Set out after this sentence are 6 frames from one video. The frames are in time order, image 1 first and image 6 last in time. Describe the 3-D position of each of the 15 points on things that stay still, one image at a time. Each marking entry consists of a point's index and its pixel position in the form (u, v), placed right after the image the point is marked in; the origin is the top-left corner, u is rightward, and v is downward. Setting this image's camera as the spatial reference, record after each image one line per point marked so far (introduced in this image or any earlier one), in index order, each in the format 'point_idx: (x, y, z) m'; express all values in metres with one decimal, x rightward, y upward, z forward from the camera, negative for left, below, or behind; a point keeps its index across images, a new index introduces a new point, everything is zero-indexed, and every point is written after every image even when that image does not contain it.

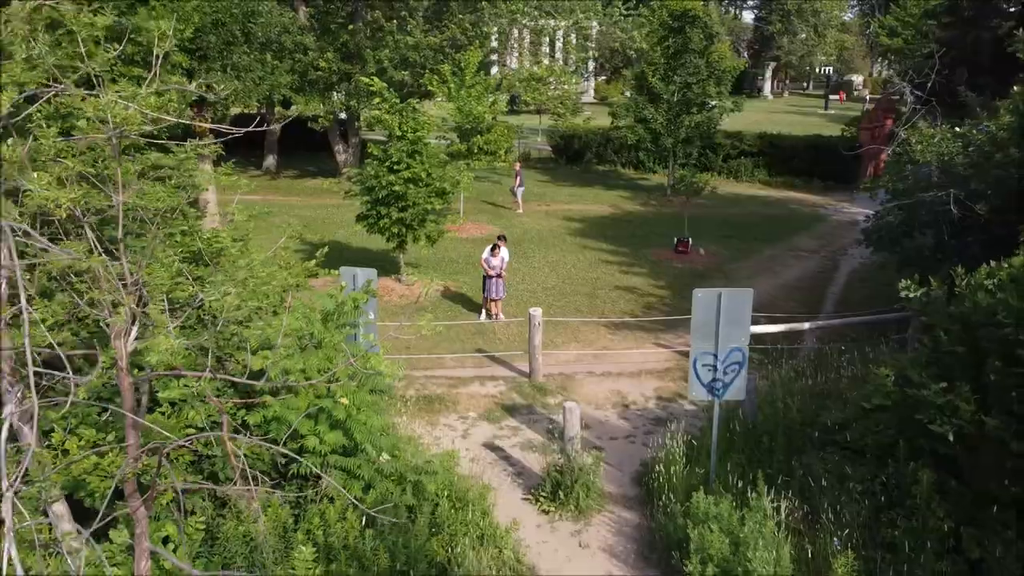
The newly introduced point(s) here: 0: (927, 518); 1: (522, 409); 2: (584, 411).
0: (+3.4, -1.9, +4.6) m
1: (+0.1, -1.6, +7.3) m
2: (+1.0, -1.6, +7.3) m
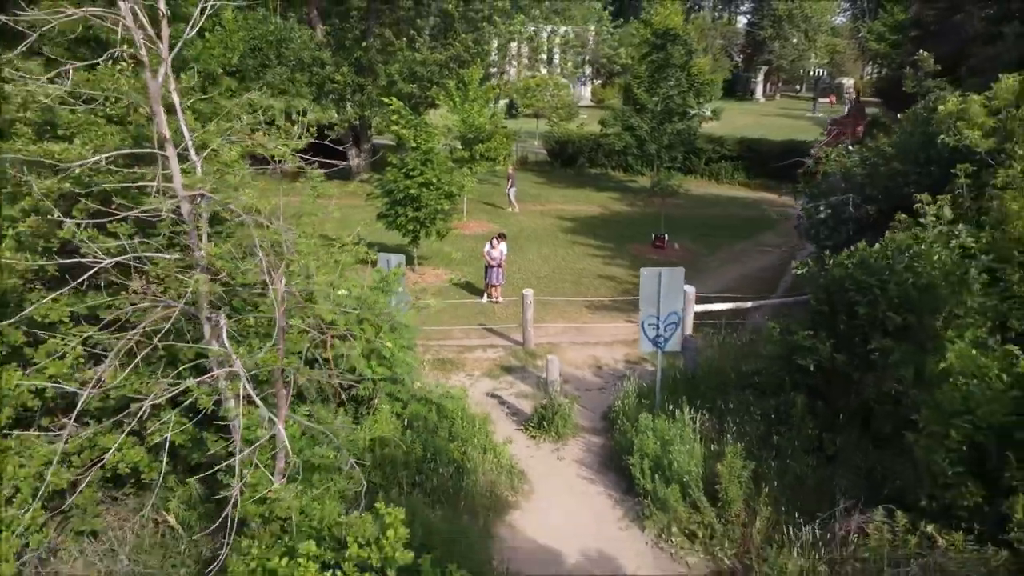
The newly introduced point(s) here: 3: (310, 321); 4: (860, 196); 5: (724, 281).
0: (+3.4, -1.6, +6.5) m
1: (+0.1, -1.3, +9.2) m
2: (+0.9, -1.4, +9.2) m
3: (-1.8, -0.3, +5.5) m
4: (+5.6, +1.5, +9.0) m
5: (+5.1, +0.2, +13.3) m
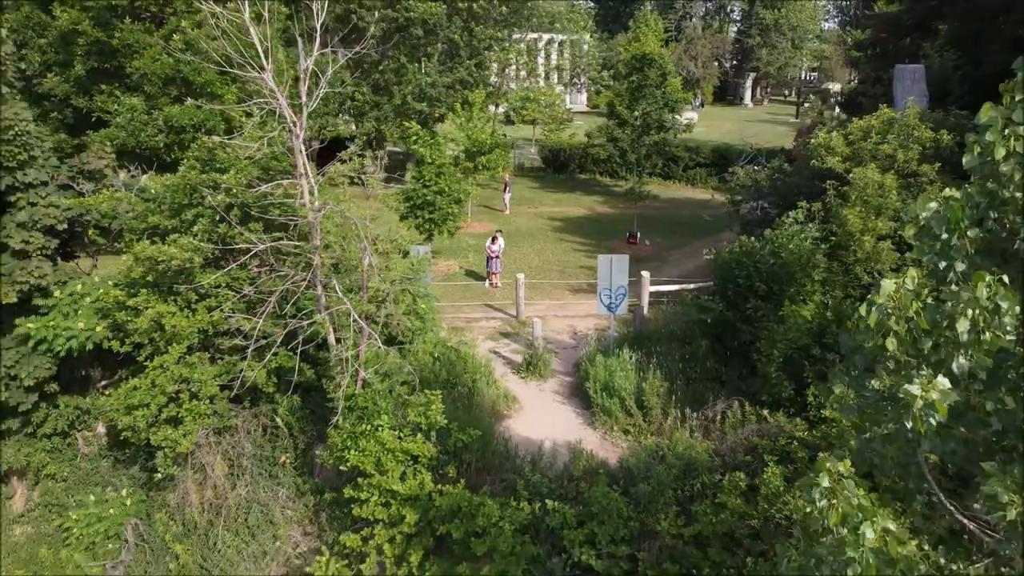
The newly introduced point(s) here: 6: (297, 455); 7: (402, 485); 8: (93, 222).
0: (+3.3, -1.3, +9.5) m
1: (0.0, -1.0, +12.3) m
2: (+0.8, -1.0, +12.3) m
3: (-1.9, +0.1, +8.5) m
4: (+5.5, +1.8, +12.0) m
5: (+5.0, +0.6, +16.3) m
6: (-3.6, -2.7, +9.2) m
7: (-1.4, -2.6, +7.3) m
8: (-6.8, +1.1, +8.9) m
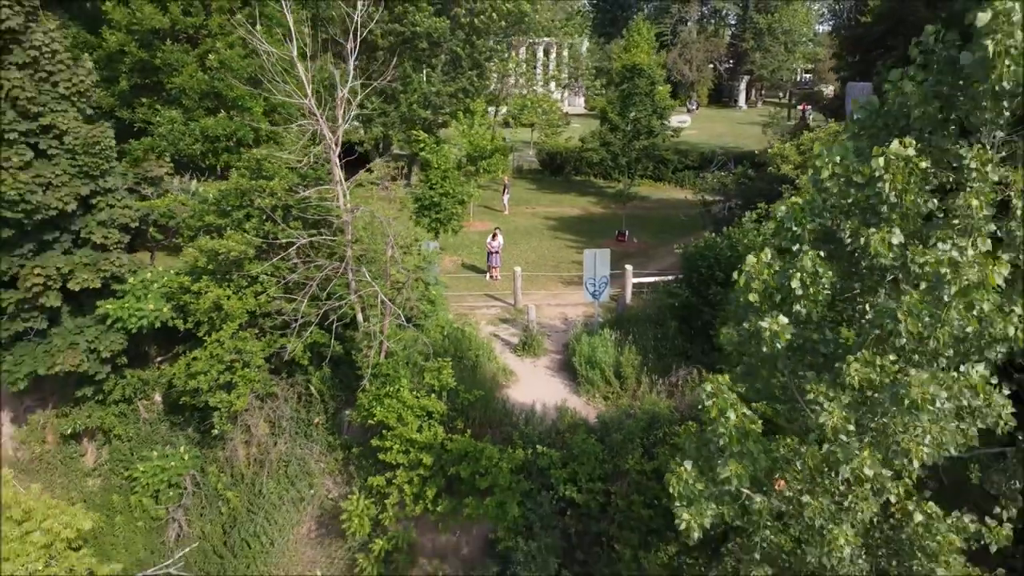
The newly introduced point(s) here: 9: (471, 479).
0: (+3.2, -1.0, +11.2) m
1: (-0.1, -0.8, +13.9) m
2: (+0.8, -0.8, +13.9) m
3: (-2.0, +0.3, +10.1) m
4: (+5.5, +2.1, +13.7) m
5: (+4.9, +0.8, +17.9) m
6: (-3.6, -2.5, +10.8) m
7: (-1.5, -2.4, +9.0) m
8: (-6.8, +1.3, +10.6) m
9: (-0.6, -3.0, +8.8) m
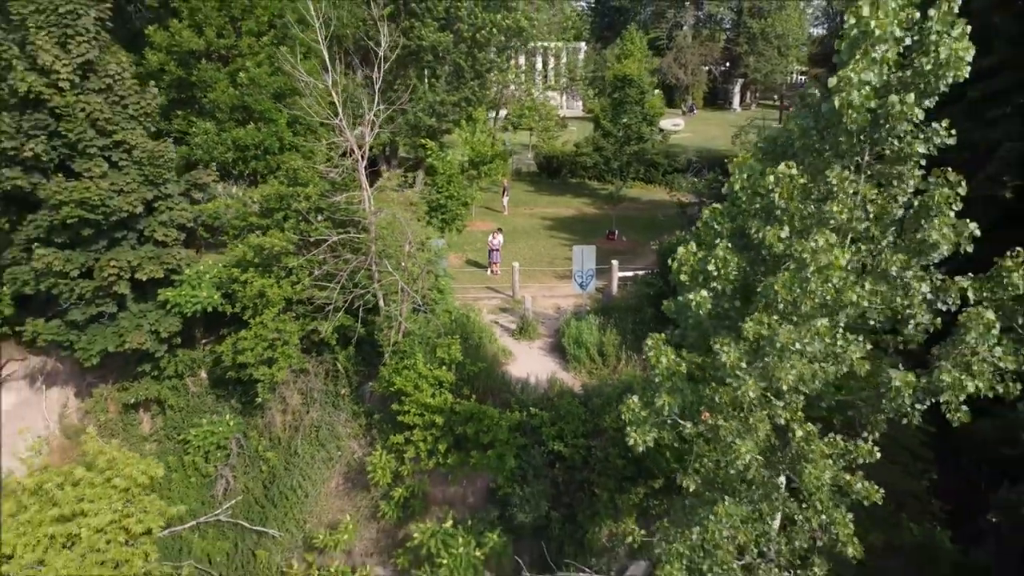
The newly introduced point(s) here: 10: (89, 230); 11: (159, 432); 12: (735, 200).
0: (+3.2, -0.8, +12.9) m
1: (-0.1, -0.6, +15.7) m
2: (+0.7, -0.6, +15.7) m
3: (-2.0, +0.5, +11.9) m
4: (+5.4, +2.3, +15.4) m
5: (+4.9, +1.0, +19.7) m
6: (-3.6, -2.3, +12.6) m
7: (-1.5, -2.2, +10.7) m
8: (-6.9, +1.5, +12.4) m
9: (-0.7, -2.8, +10.5) m
10: (-8.4, +1.1, +11.0) m
11: (-8.1, -3.3, +12.6) m
12: (+2.7, +1.1, +6.7) m
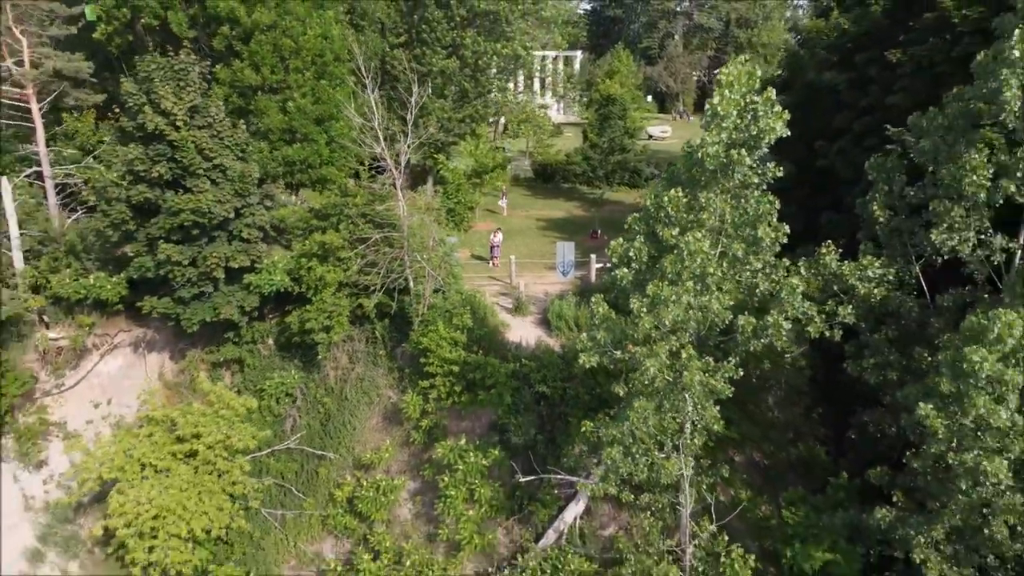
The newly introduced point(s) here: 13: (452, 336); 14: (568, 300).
0: (+3.1, -0.4, +16.8) m
1: (-0.2, -0.1, +19.6) m
2: (+0.6, -0.2, +19.6) m
3: (-2.1, +0.9, +15.8) m
4: (+5.4, +2.7, +19.3) m
5: (+4.8, +1.4, +23.6) m
6: (-3.7, -1.9, +16.5) m
7: (-1.6, -1.8, +14.6) m
8: (-7.0, +1.9, +16.2) m
9: (-0.8, -2.4, +14.4) m
10: (-8.5, +1.5, +14.9) m
11: (-8.1, -2.9, +16.5) m
12: (+2.6, +1.5, +10.6) m
13: (-1.6, -1.3, +14.7) m
14: (+1.7, -0.4, +16.9) m
